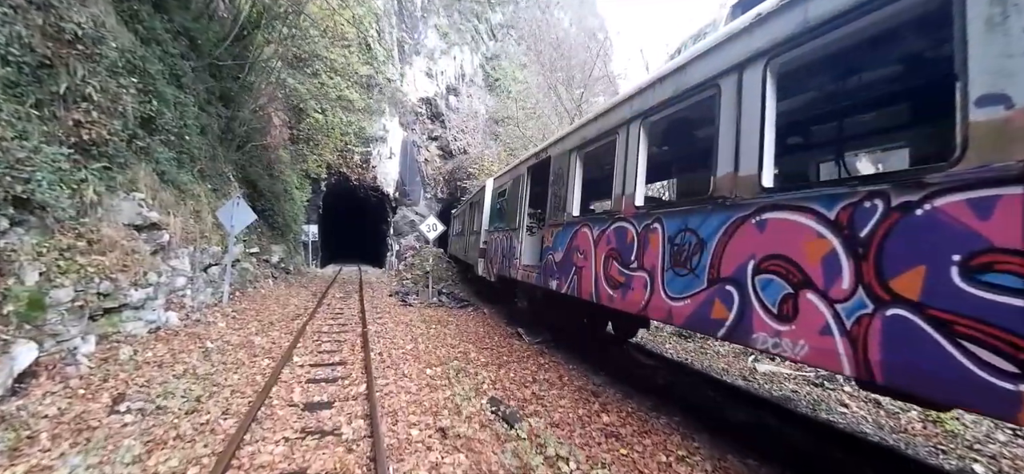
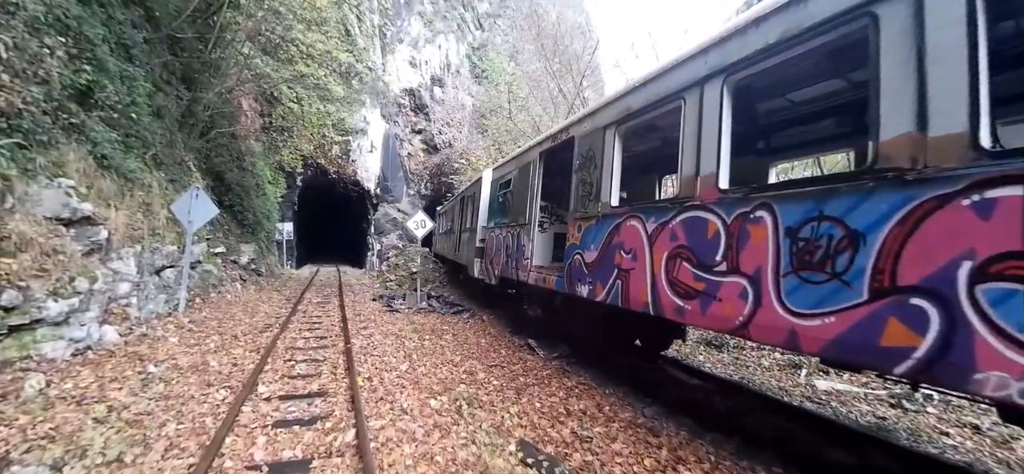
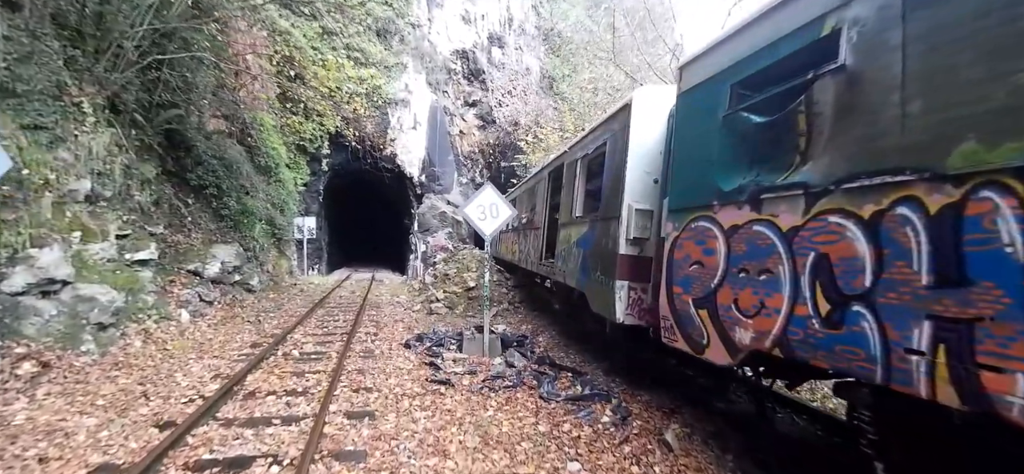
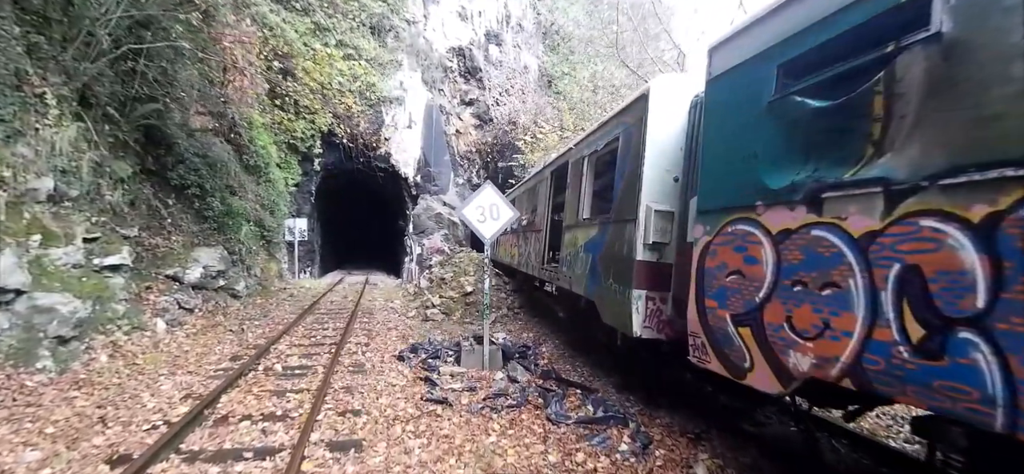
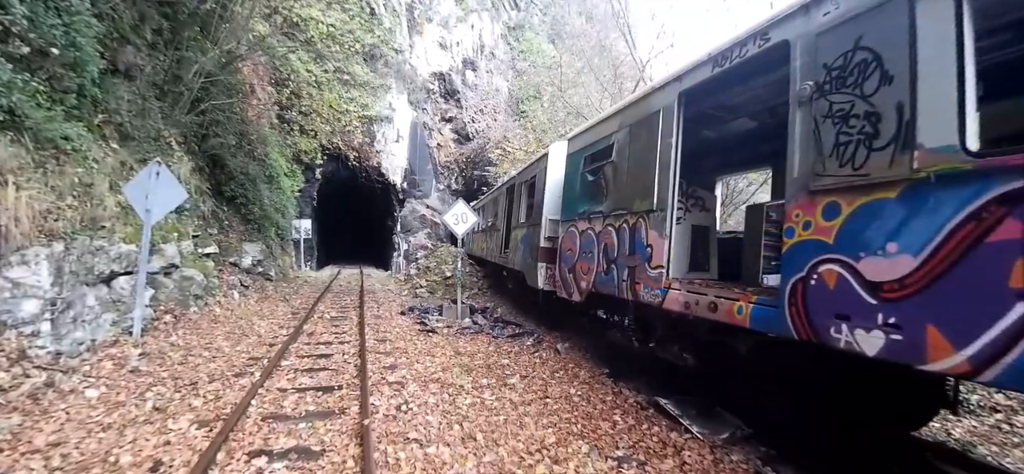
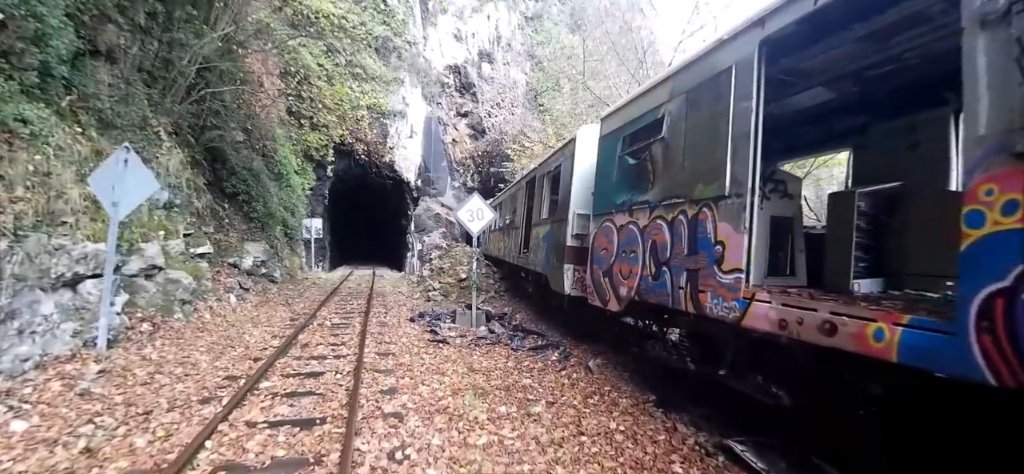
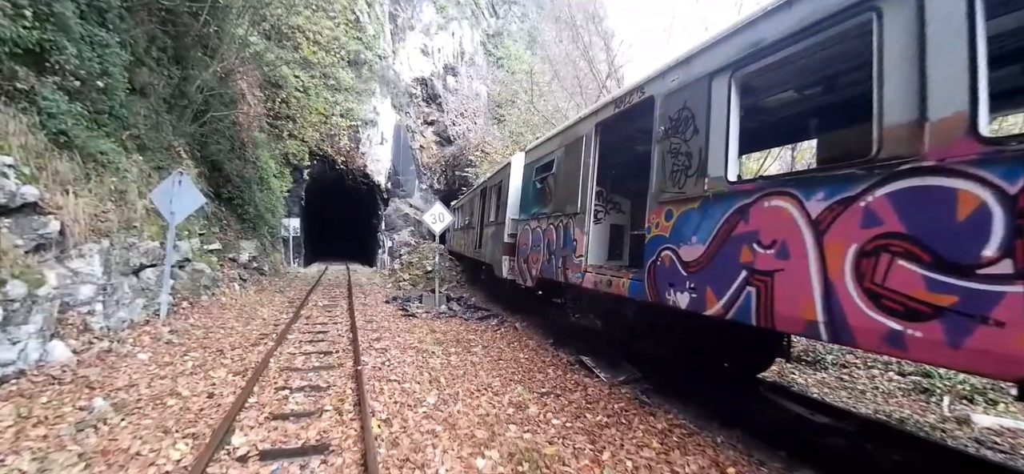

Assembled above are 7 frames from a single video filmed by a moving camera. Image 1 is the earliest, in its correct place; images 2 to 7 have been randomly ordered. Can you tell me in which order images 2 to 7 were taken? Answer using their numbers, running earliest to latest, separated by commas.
2, 7, 5, 6, 3, 4
